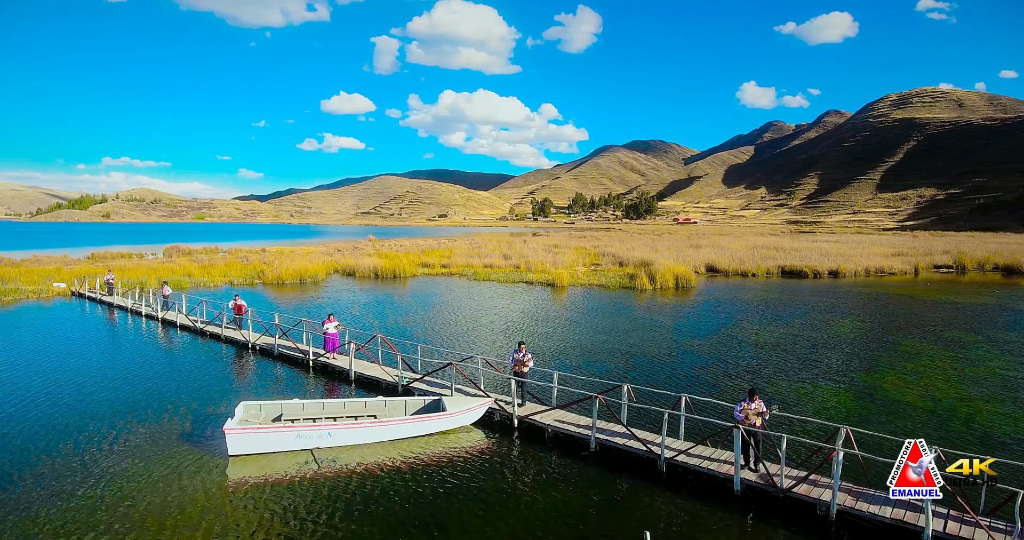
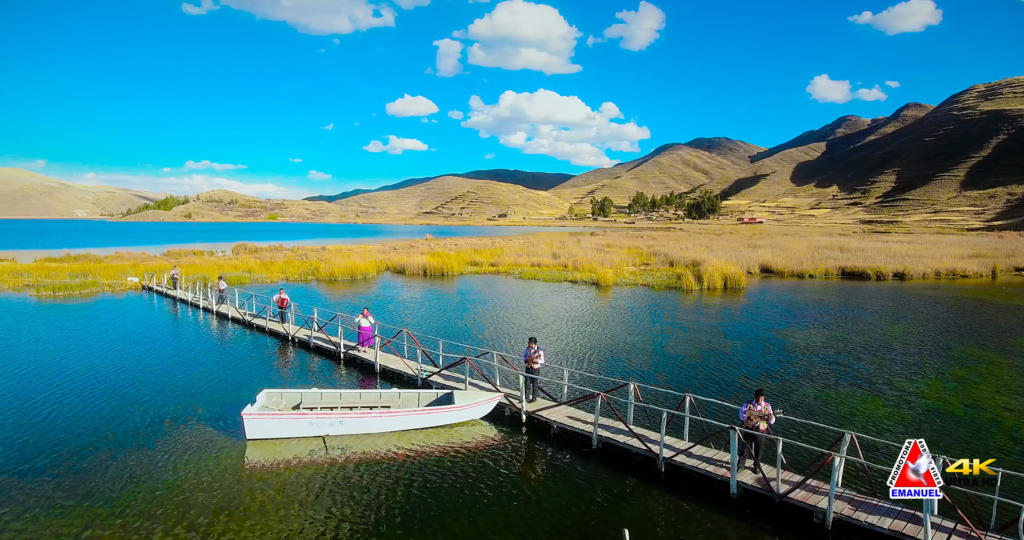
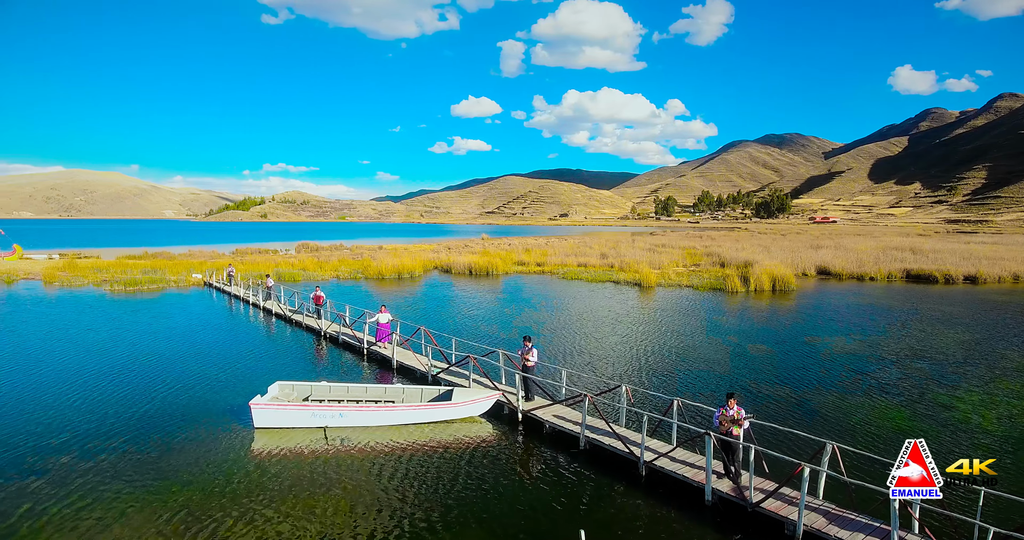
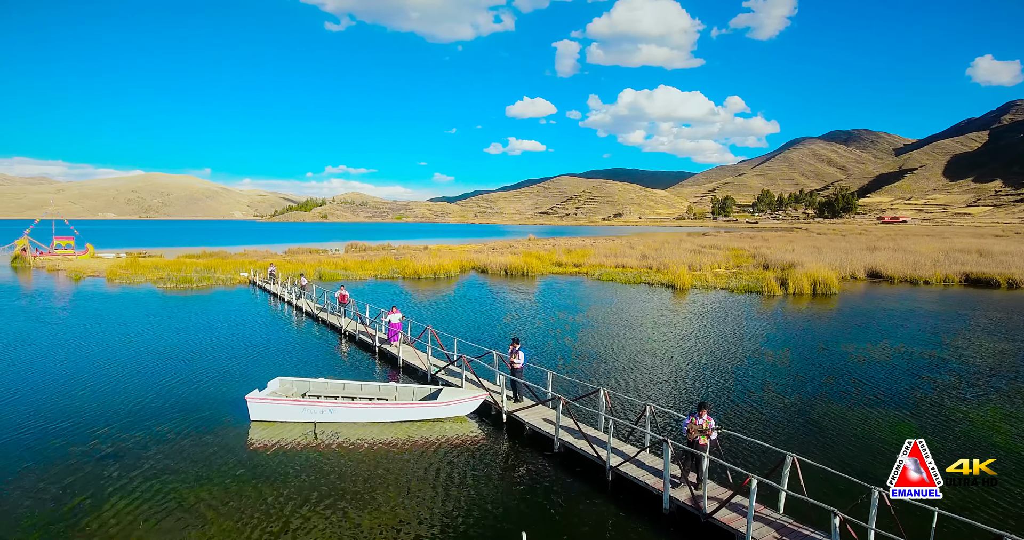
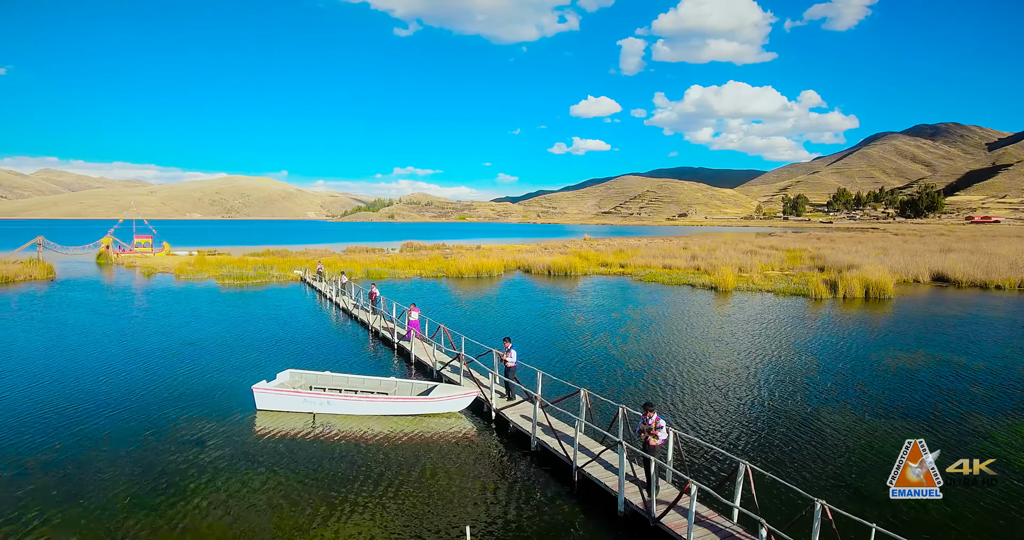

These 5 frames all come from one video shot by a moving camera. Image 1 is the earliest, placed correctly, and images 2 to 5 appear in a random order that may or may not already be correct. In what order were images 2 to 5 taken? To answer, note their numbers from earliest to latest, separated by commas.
2, 3, 4, 5
